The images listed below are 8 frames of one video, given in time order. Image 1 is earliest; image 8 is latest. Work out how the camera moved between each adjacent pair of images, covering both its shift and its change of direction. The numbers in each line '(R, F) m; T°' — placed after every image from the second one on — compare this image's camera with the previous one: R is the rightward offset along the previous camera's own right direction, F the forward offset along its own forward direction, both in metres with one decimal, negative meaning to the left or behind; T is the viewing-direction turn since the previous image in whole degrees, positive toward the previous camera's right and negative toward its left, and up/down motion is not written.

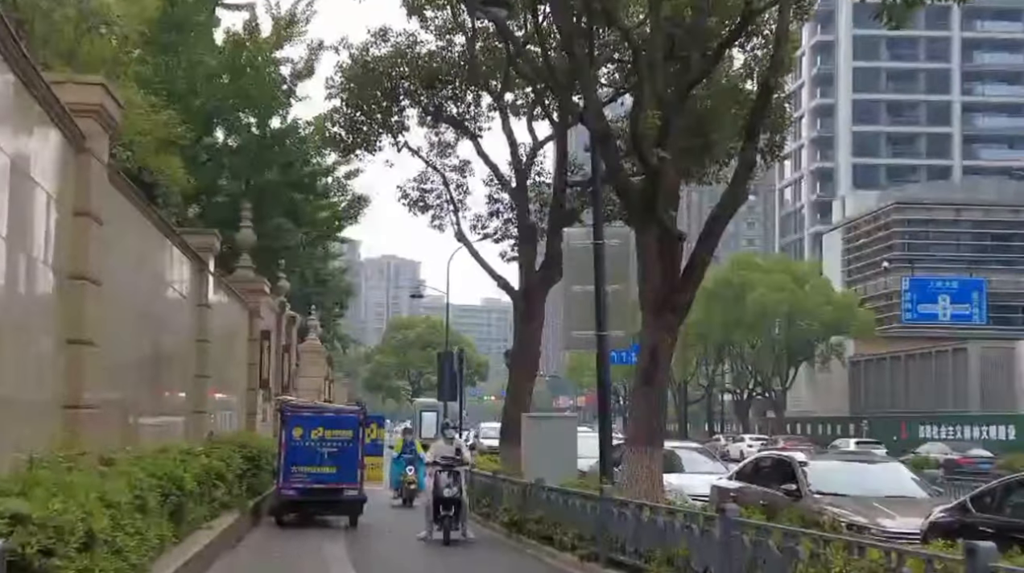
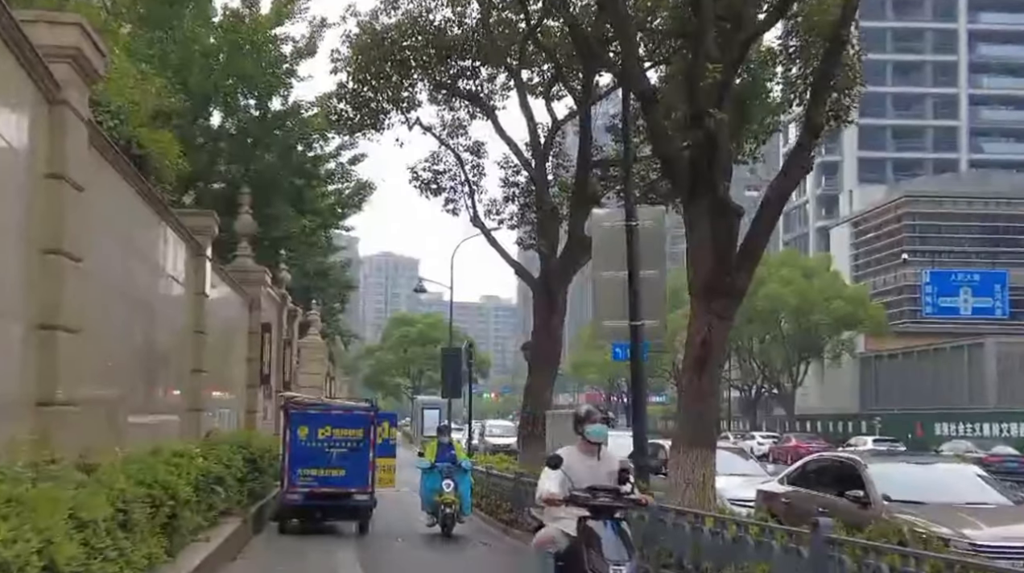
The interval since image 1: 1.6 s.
(-0.4, +1.6) m; 0°
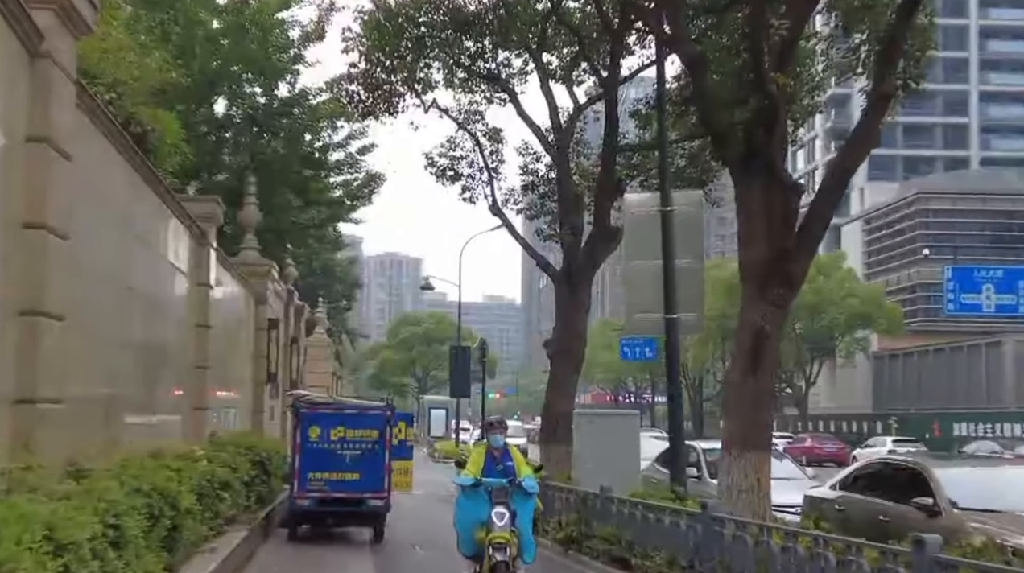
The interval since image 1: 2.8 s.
(-0.3, +1.2) m; 0°
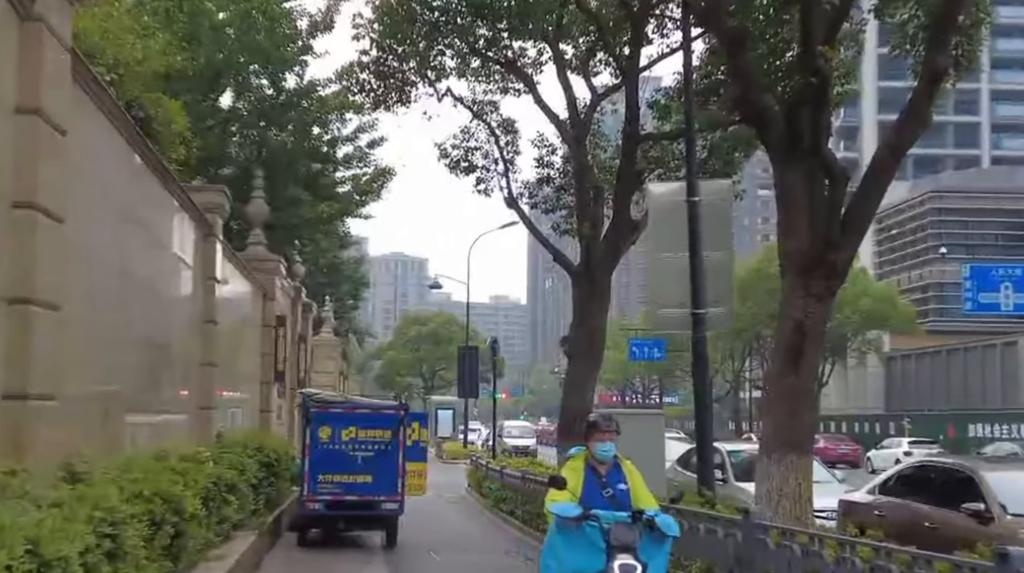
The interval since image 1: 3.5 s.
(-0.2, +0.7) m; 0°
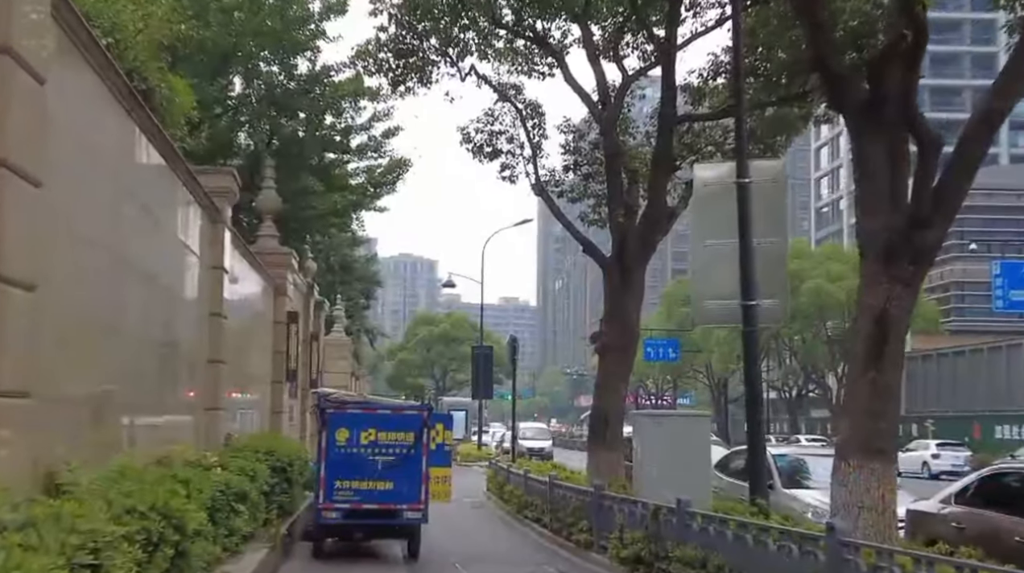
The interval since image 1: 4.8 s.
(-0.3, +1.3) m; 0°
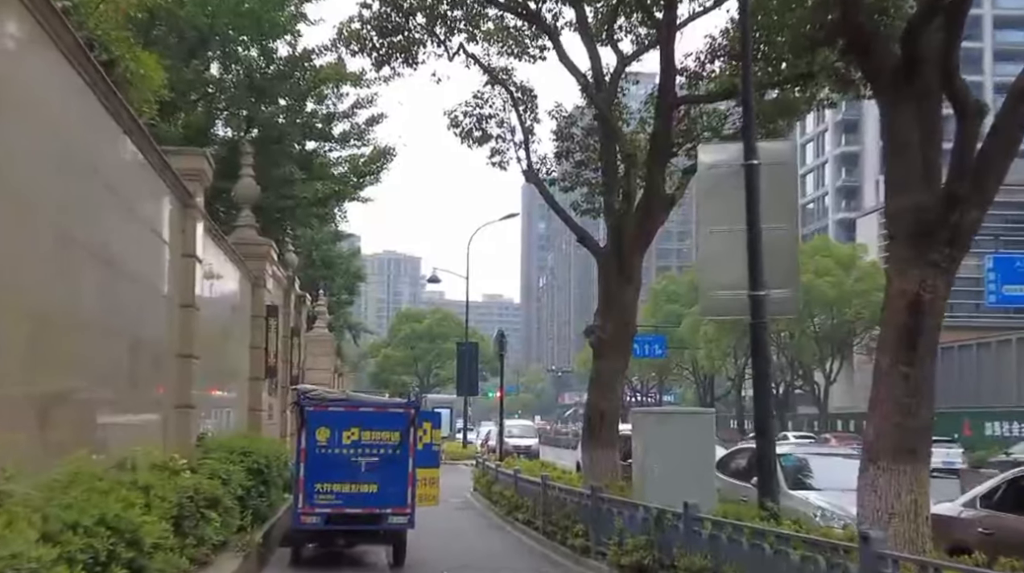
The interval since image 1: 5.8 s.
(-0.1, +0.9) m; +1°
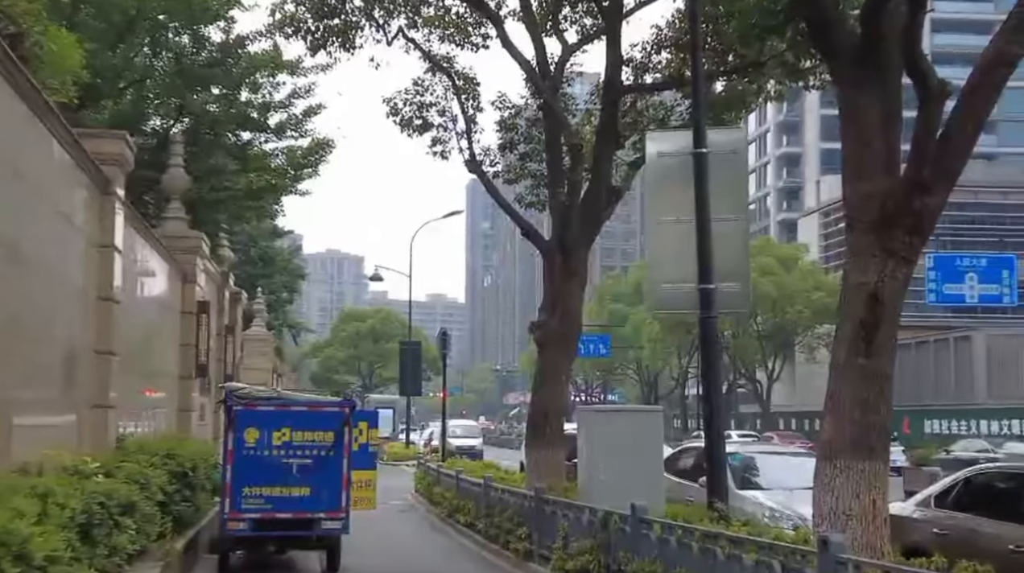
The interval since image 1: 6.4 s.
(0.0, +0.6) m; +3°
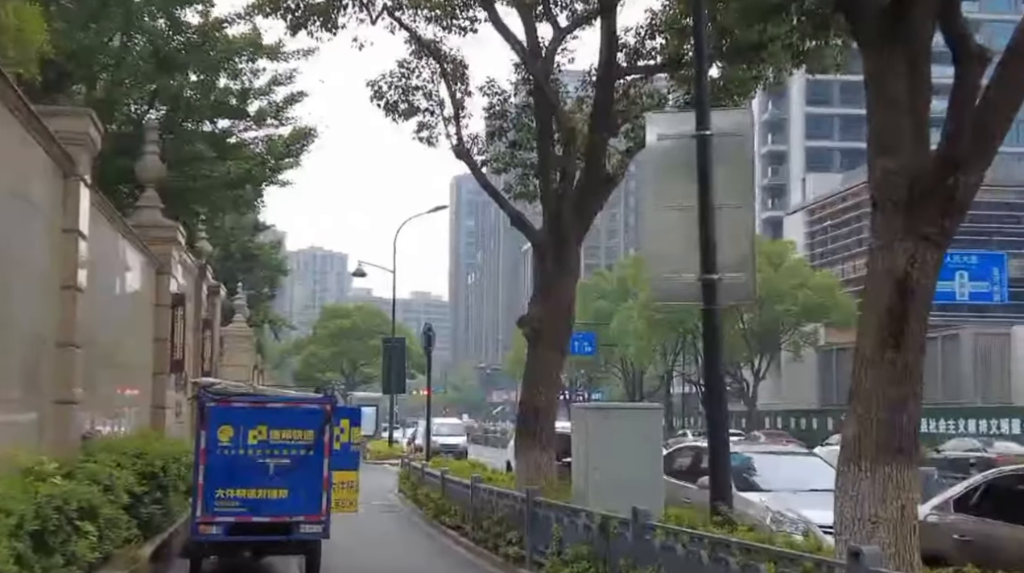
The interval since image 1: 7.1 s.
(-0.1, +0.7) m; +1°
